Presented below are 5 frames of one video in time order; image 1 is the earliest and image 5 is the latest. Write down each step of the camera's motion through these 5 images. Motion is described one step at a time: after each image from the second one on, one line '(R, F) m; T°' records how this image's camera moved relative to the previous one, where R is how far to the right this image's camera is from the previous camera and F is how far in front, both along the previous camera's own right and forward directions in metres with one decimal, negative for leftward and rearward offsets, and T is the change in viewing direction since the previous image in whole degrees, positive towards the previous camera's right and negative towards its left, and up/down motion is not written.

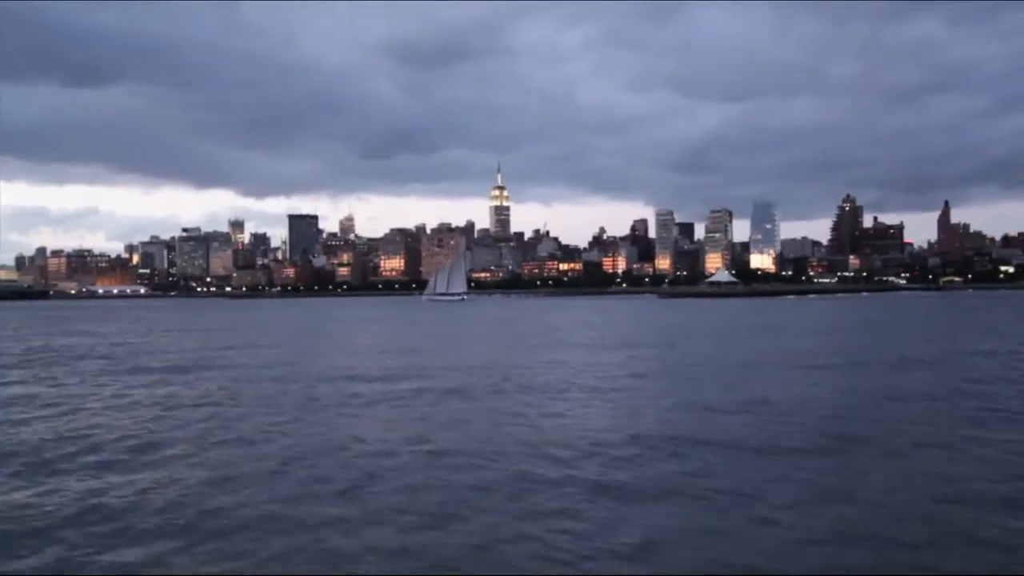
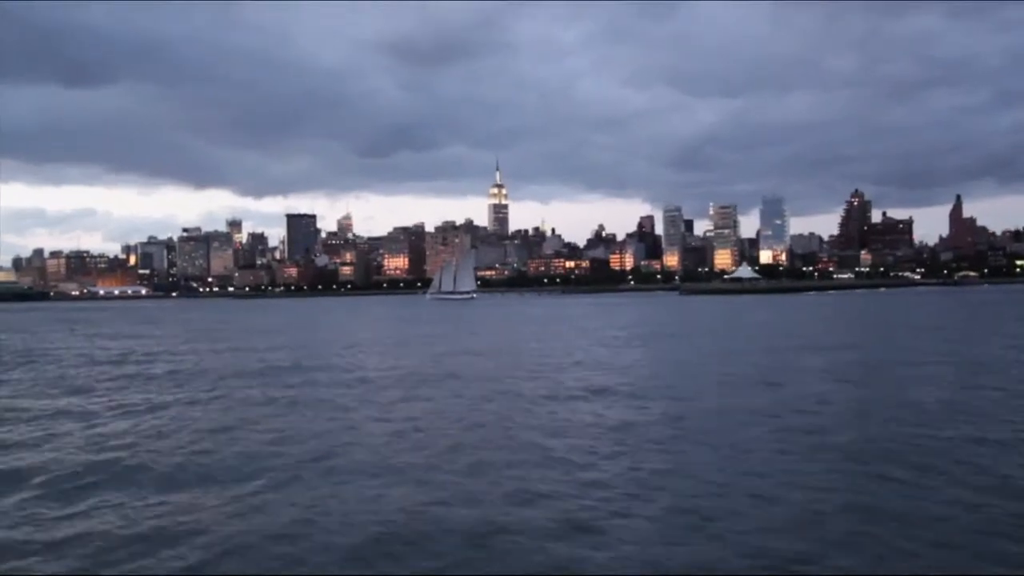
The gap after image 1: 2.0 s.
(-1.8, +1.0) m; 0°
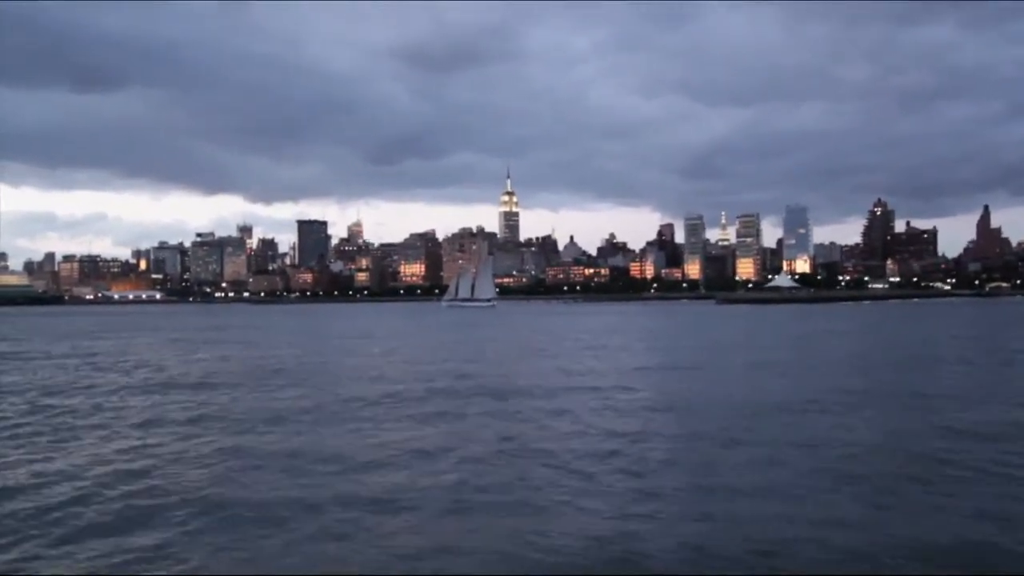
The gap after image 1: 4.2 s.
(-2.0, +1.2) m; 0°
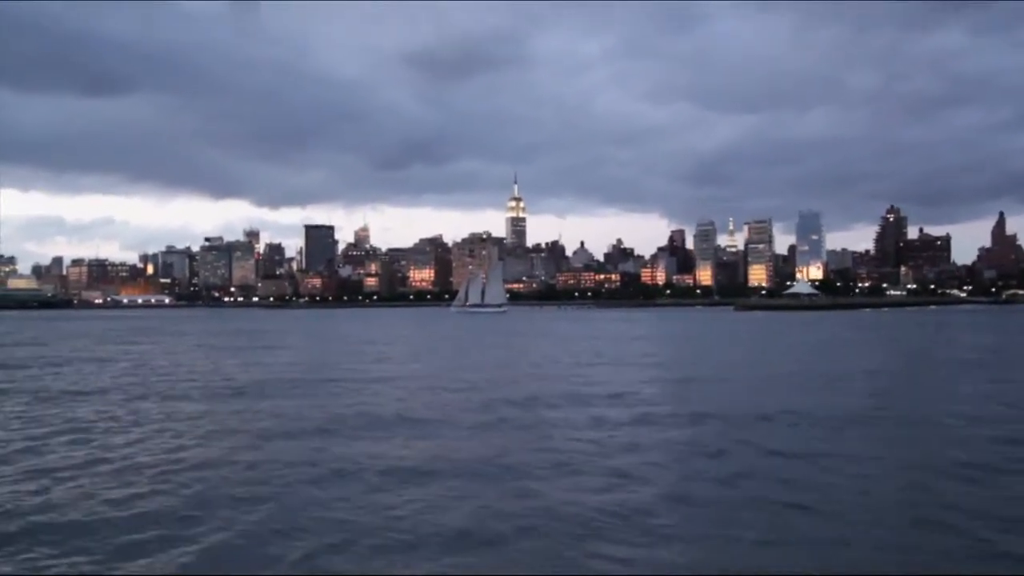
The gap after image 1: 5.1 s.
(-0.8, +0.5) m; 0°
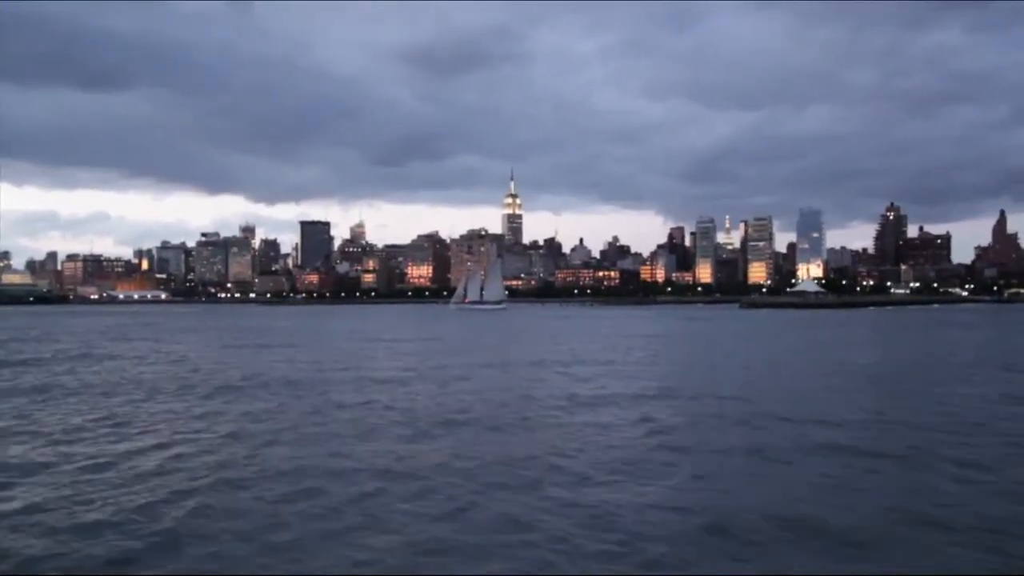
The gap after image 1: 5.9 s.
(-0.6, +0.6) m; 0°
